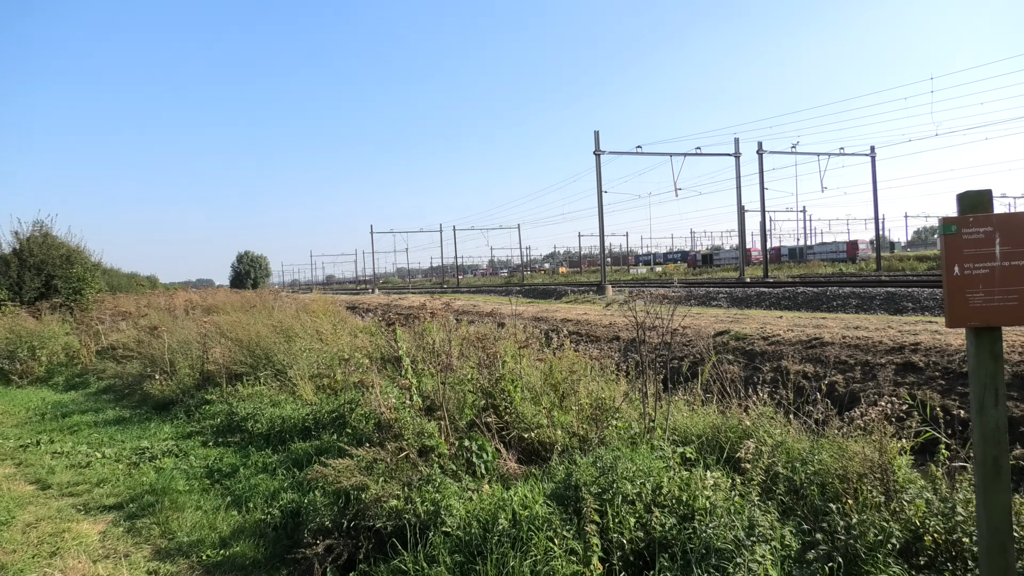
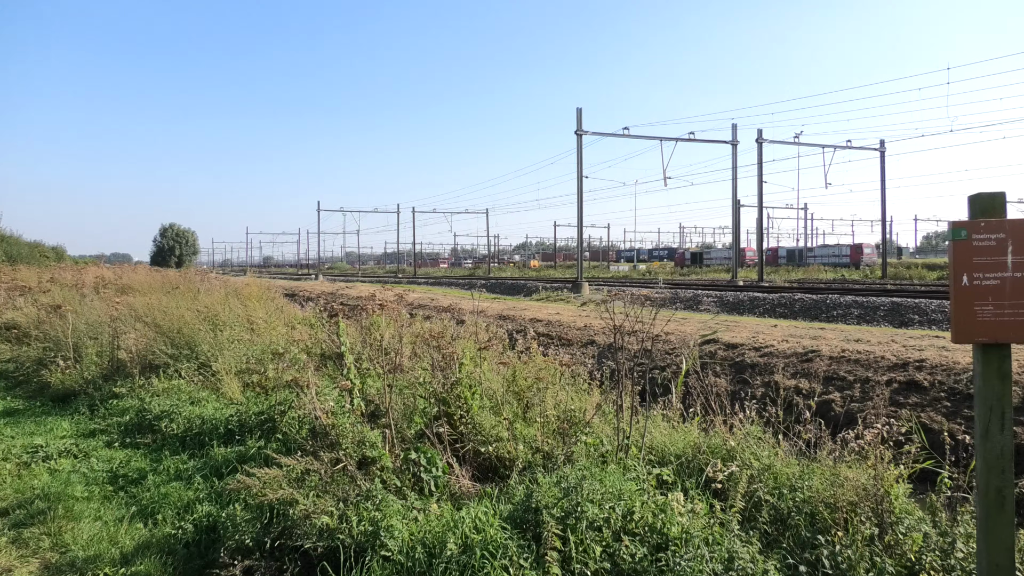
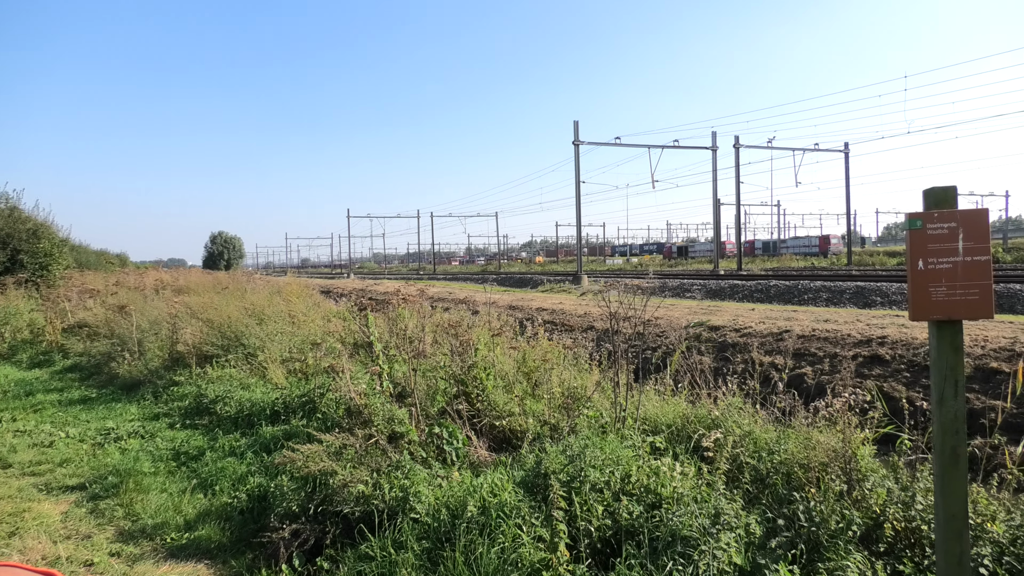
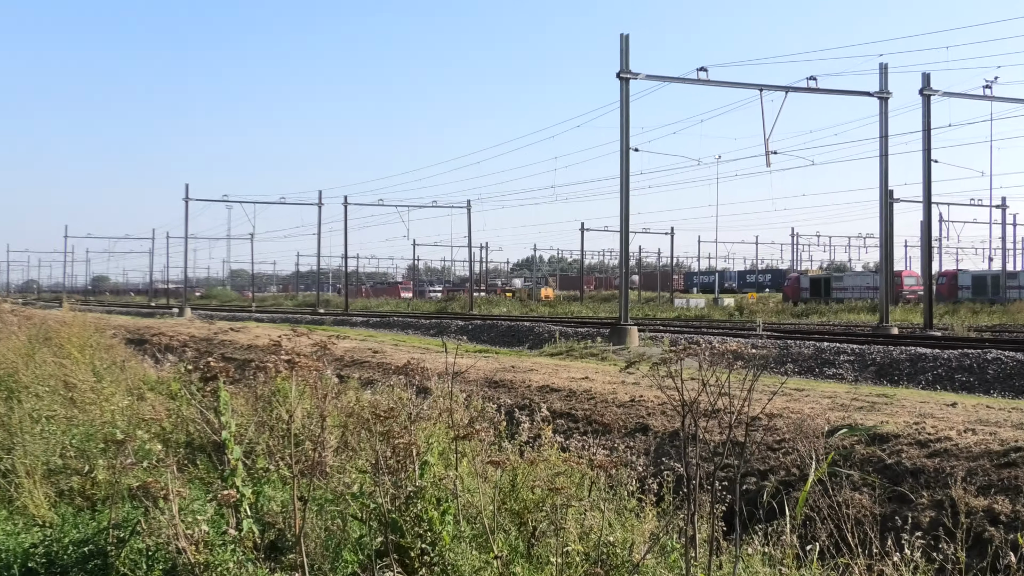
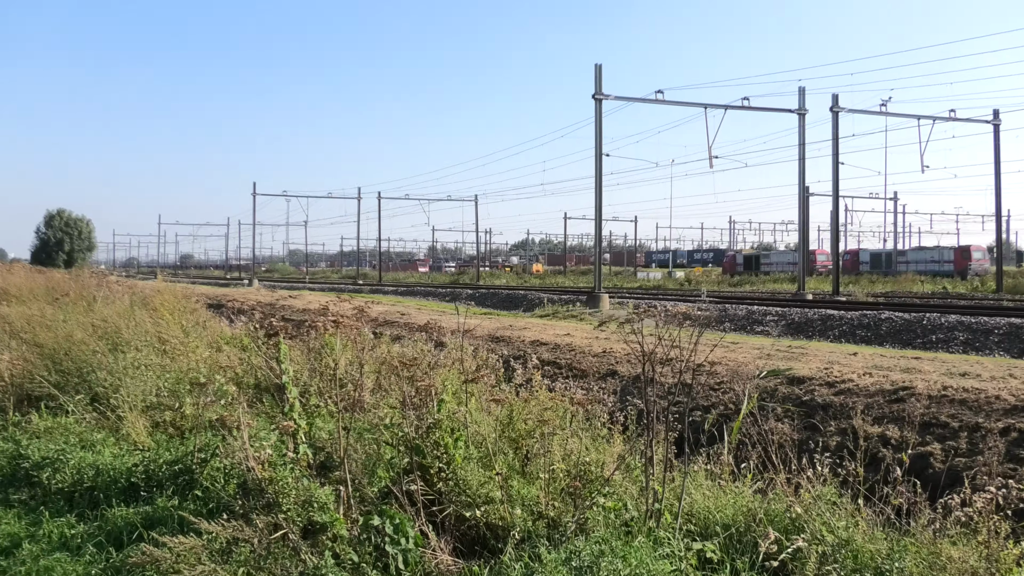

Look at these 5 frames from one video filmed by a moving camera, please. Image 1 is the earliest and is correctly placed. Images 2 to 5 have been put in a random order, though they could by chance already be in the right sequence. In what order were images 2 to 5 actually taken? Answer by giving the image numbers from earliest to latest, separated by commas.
3, 2, 5, 4
